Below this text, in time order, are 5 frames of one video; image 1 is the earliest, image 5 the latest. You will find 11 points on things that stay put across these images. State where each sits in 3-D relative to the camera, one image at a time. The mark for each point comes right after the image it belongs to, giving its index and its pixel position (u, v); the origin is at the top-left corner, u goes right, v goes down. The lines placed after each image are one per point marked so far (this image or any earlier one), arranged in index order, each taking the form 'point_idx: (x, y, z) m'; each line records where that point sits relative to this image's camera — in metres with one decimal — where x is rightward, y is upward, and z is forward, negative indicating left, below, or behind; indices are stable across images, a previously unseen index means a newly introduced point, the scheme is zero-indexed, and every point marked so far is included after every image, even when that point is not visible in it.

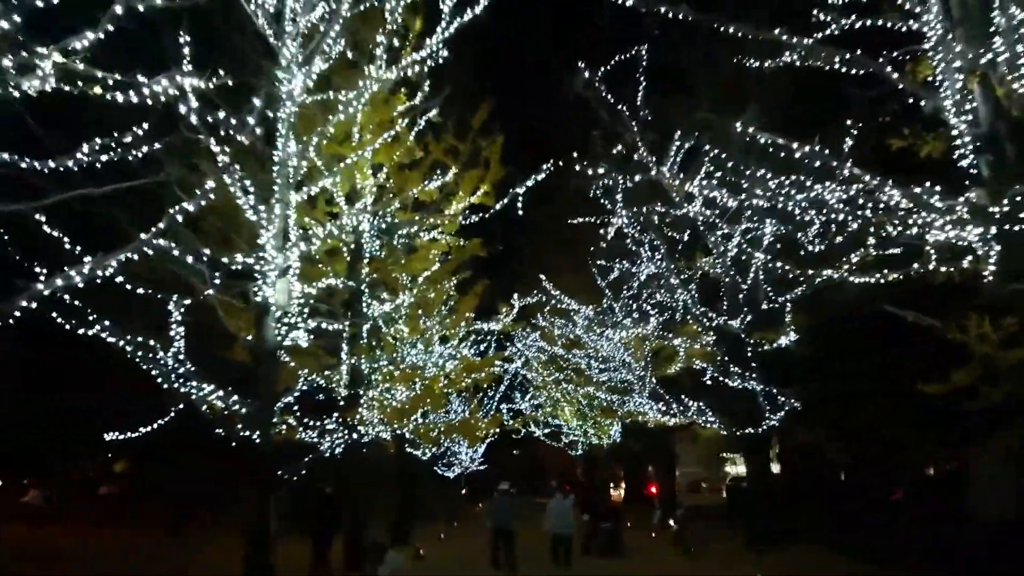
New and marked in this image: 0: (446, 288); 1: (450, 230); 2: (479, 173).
0: (-1.5, 0.0, +19.6) m
1: (-1.4, +1.3, +18.9) m
2: (-0.7, +2.6, +19.1) m
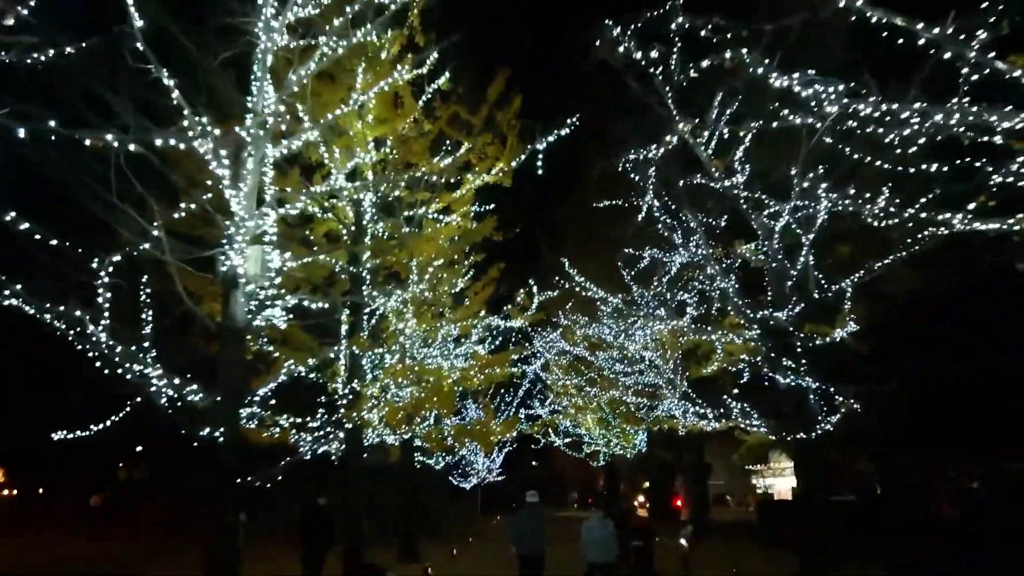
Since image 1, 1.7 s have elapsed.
0: (-1.1, +0.3, +17.6) m
1: (-1.0, +1.5, +16.9) m
2: (-0.3, +2.8, +17.1) m
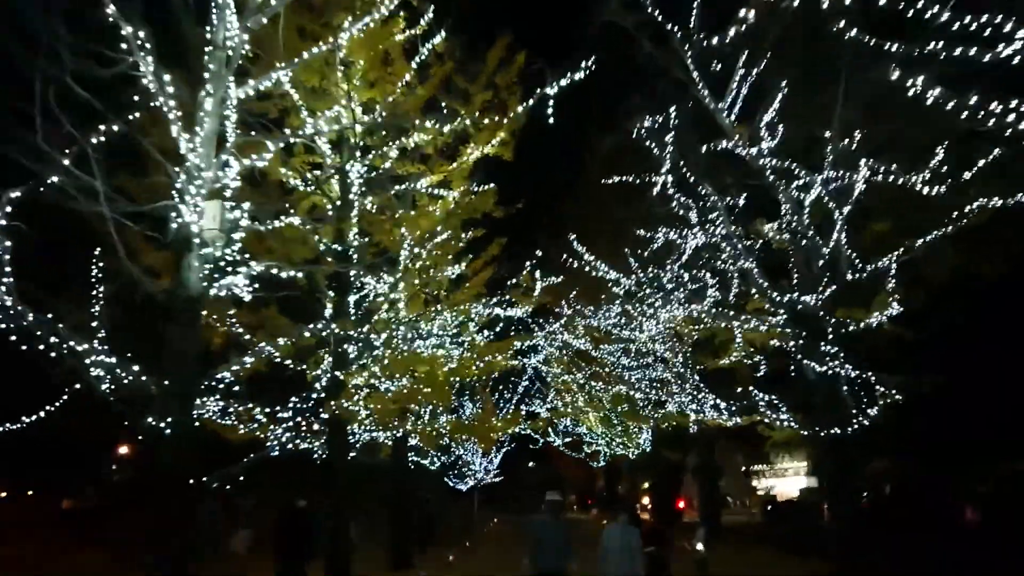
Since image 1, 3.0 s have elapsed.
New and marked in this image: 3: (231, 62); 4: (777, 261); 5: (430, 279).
0: (-1.1, +0.6, +16.0) m
1: (-1.0, +1.9, +15.4) m
2: (-0.3, +3.1, +15.6) m
3: (-2.9, +2.3, +8.7) m
4: (+5.3, +0.6, +17.1) m
5: (-1.5, +0.2, +15.6) m
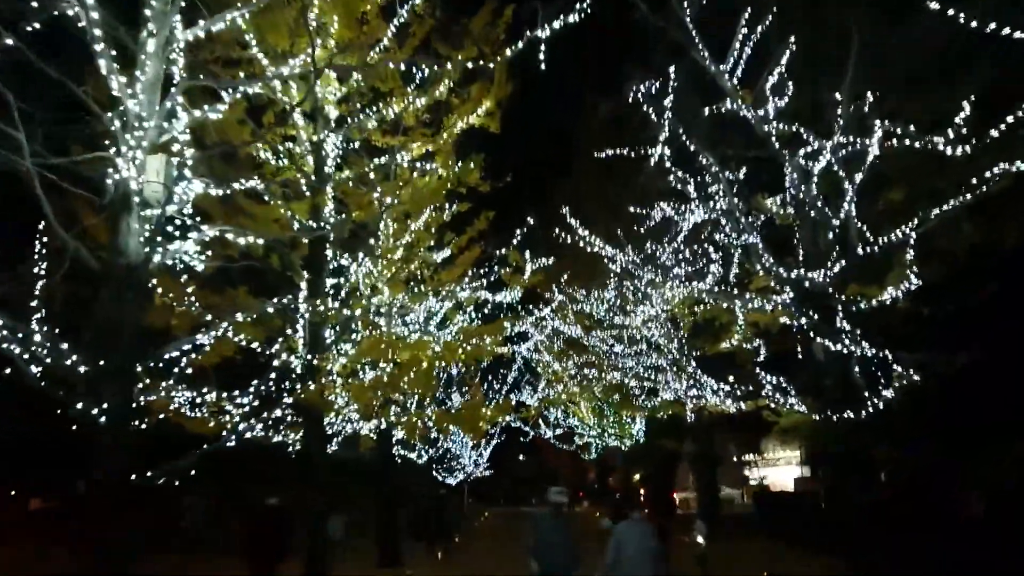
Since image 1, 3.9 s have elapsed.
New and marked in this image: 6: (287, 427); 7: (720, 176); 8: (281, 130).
0: (-1.3, +1.0, +15.0) m
1: (-1.2, +2.2, +14.3) m
2: (-0.5, +3.5, +14.5) m
3: (-3.0, +2.6, +7.6) m
4: (+5.1, +1.0, +16.2) m
5: (-1.7, +0.5, +14.5) m
6: (-3.7, -2.3, +13.9) m
7: (+3.7, +2.0, +14.9) m
8: (-3.7, +2.5, +13.6) m
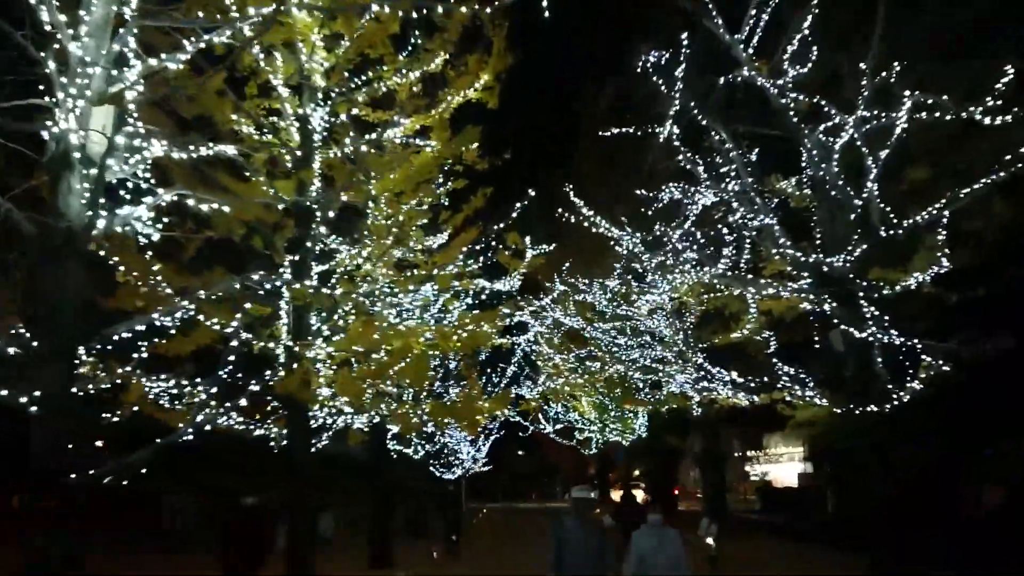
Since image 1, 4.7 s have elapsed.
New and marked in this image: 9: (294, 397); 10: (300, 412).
0: (-1.3, +1.2, +14.1) m
1: (-1.2, +2.5, +13.4) m
2: (-0.5, +3.7, +13.6) m
3: (-3.0, +2.8, +6.7) m
4: (+5.1, +1.2, +15.3) m
5: (-1.7, +0.7, +13.6) m
6: (-3.7, -2.0, +13.0) m
7: (+3.6, +2.2, +14.0) m
8: (-3.7, +2.8, +12.7) m
9: (-3.2, -1.6, +12.4) m
10: (-3.0, -1.9, +12.3) m
